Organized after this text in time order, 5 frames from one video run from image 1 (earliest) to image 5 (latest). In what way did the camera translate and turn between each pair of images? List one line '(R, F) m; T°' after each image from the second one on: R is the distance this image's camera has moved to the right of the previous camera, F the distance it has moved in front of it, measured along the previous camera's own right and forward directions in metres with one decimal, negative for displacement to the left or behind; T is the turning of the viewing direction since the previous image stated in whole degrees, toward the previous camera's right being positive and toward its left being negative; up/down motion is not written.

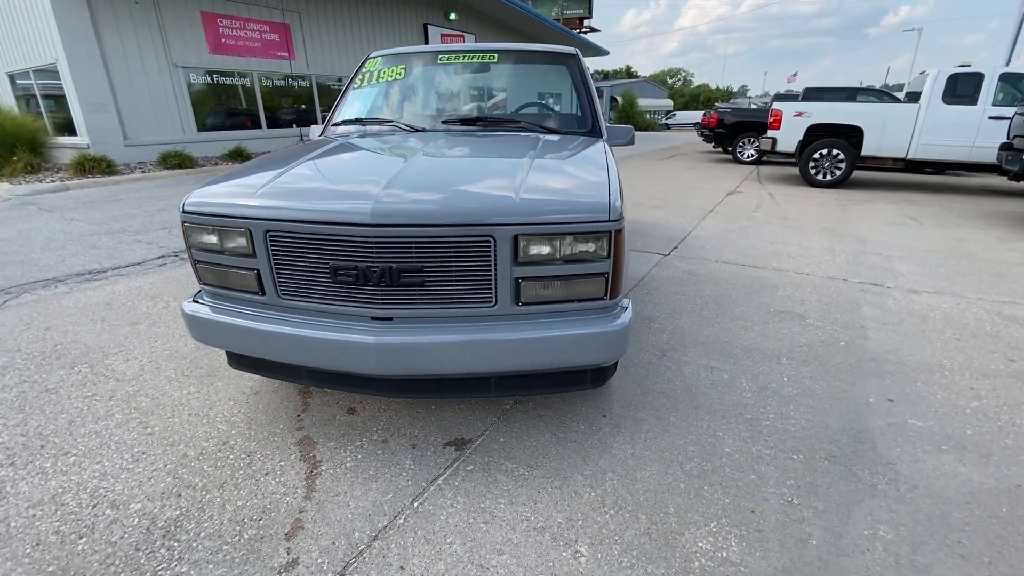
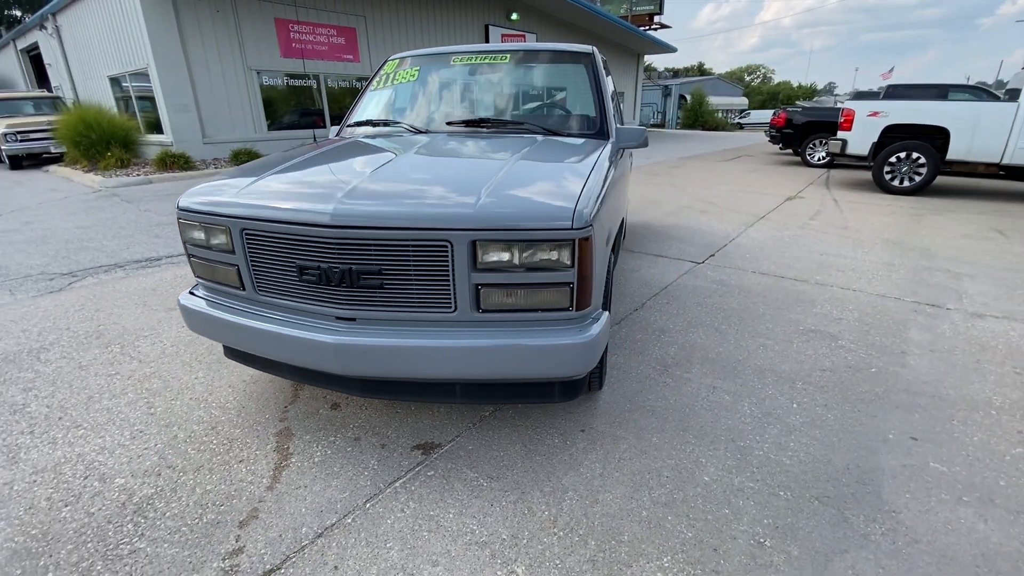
(+0.4, +0.1) m; -7°
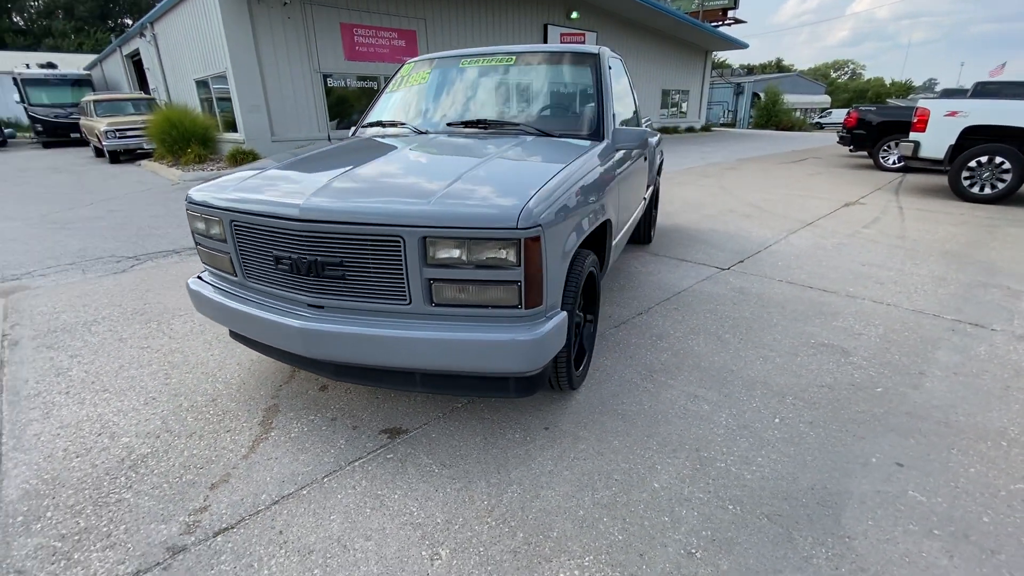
(+0.5, 0.0) m; -7°
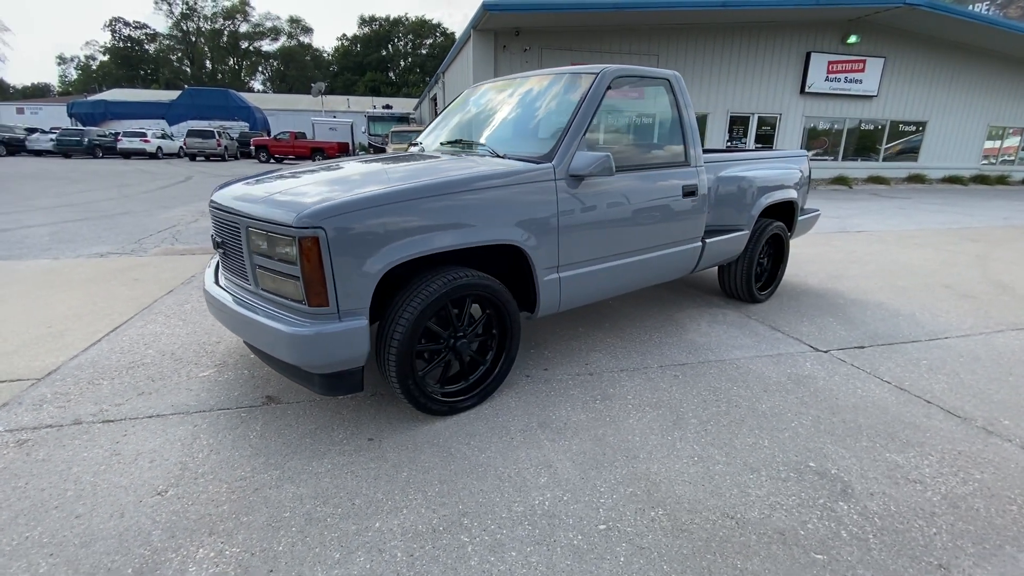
(+1.9, +0.6) m; -29°
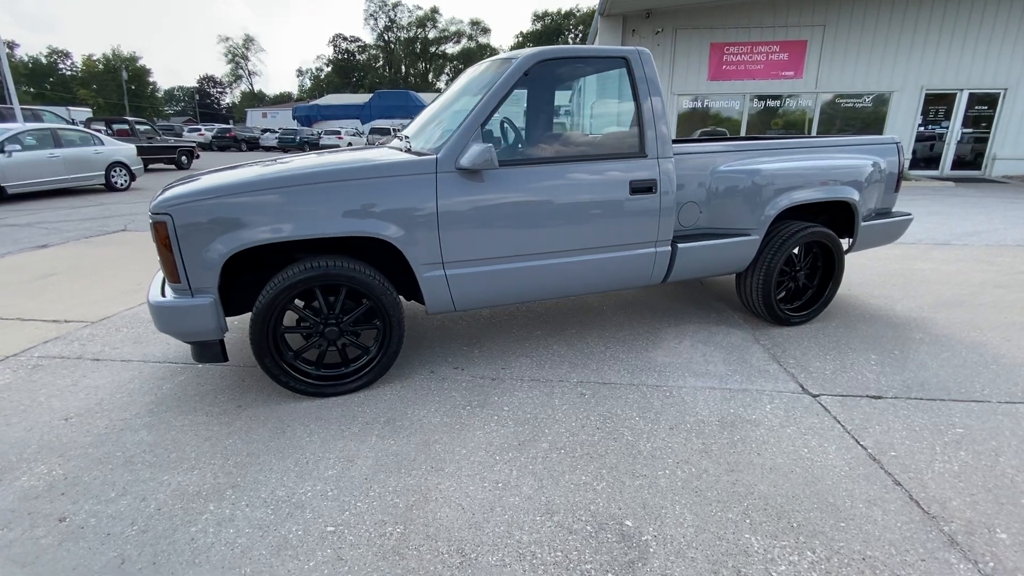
(+1.6, +0.4) m; -19°
